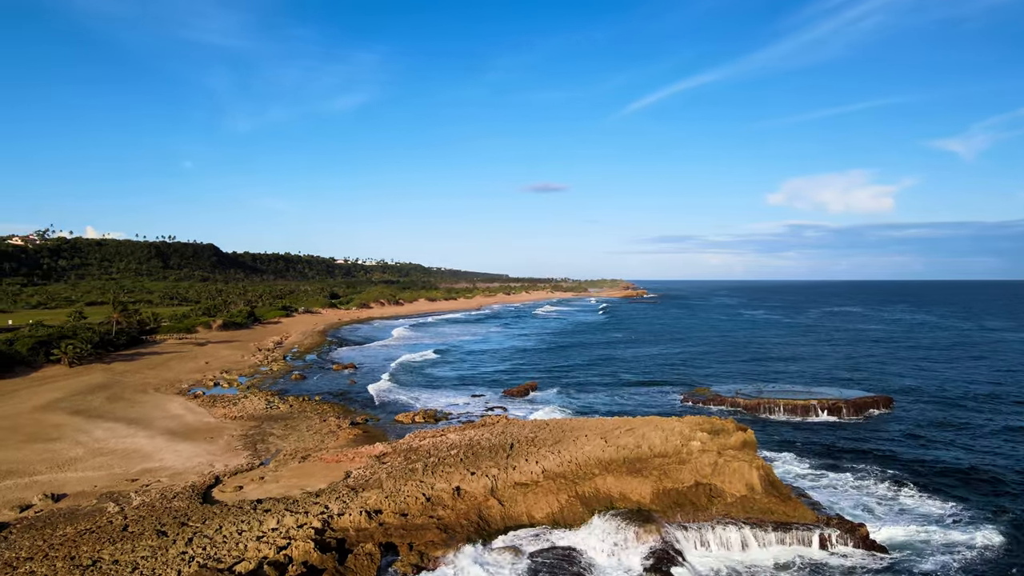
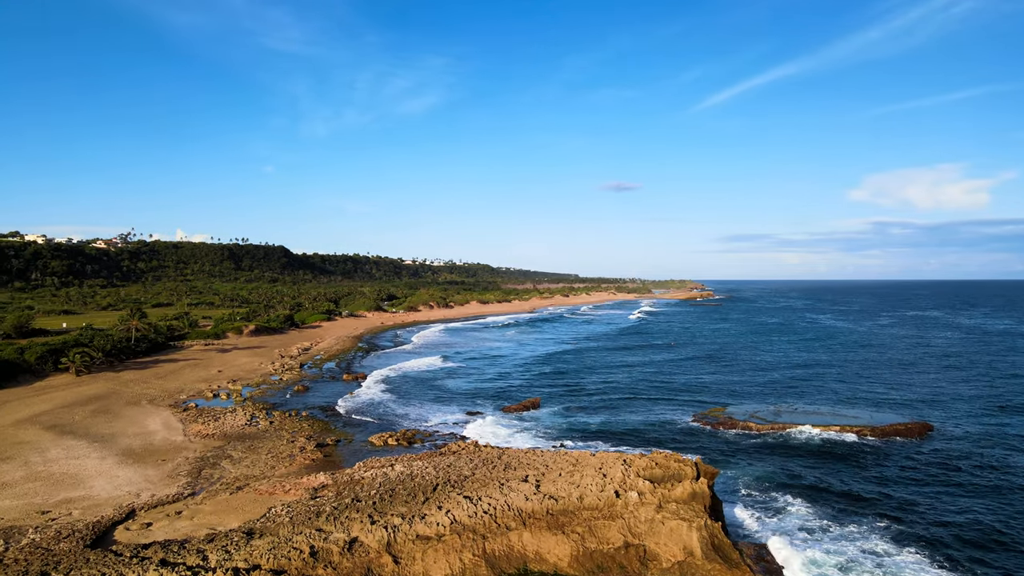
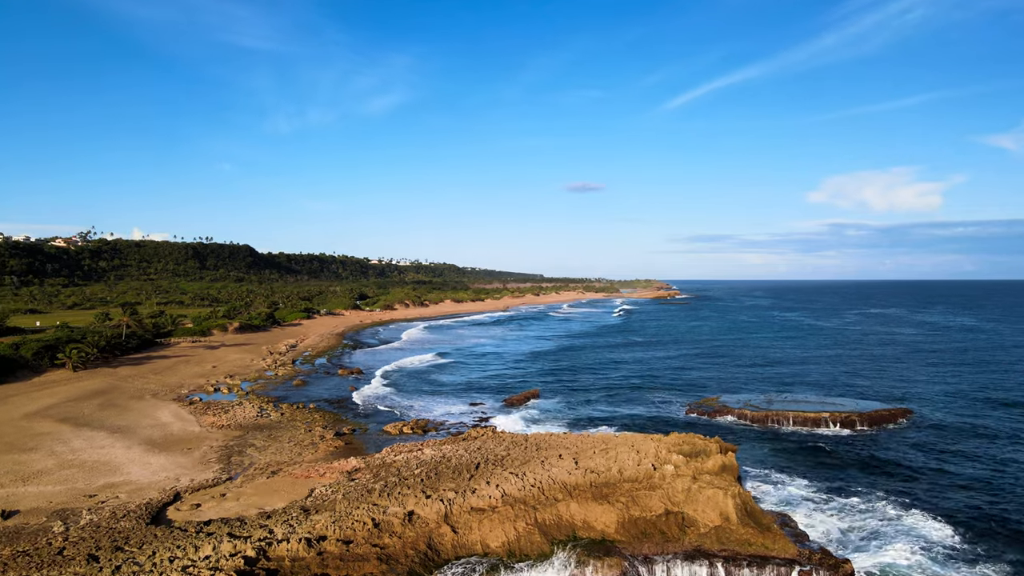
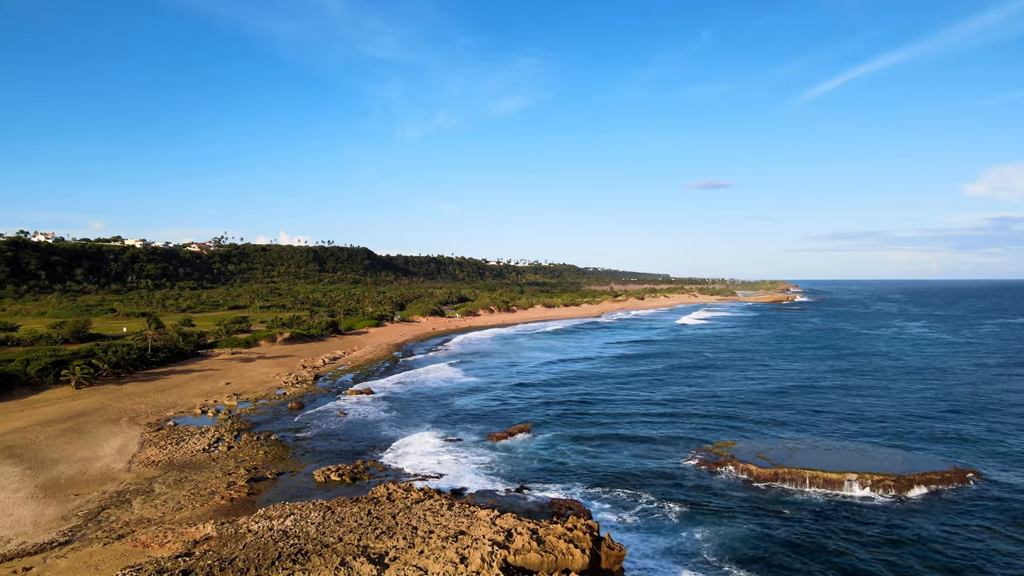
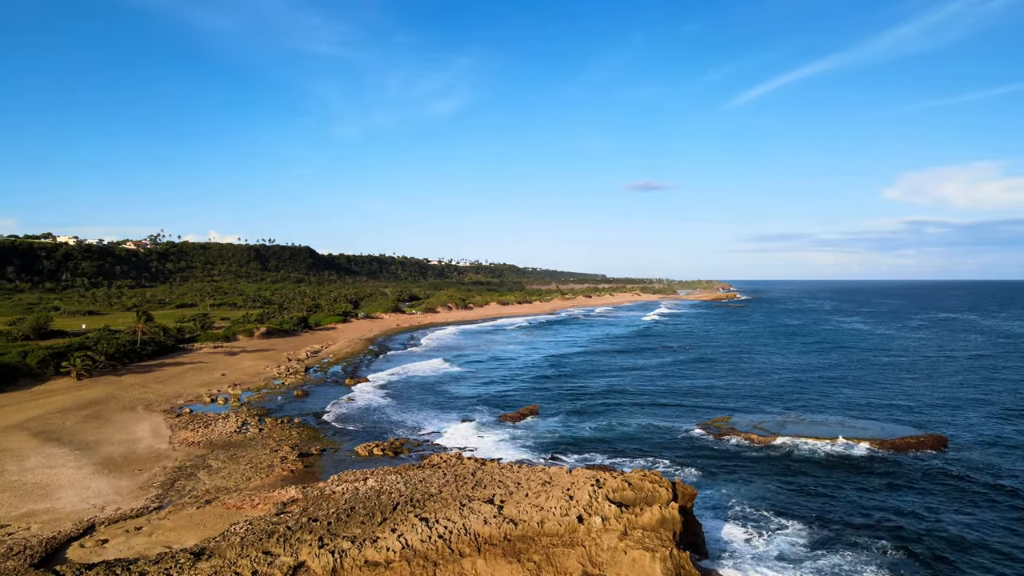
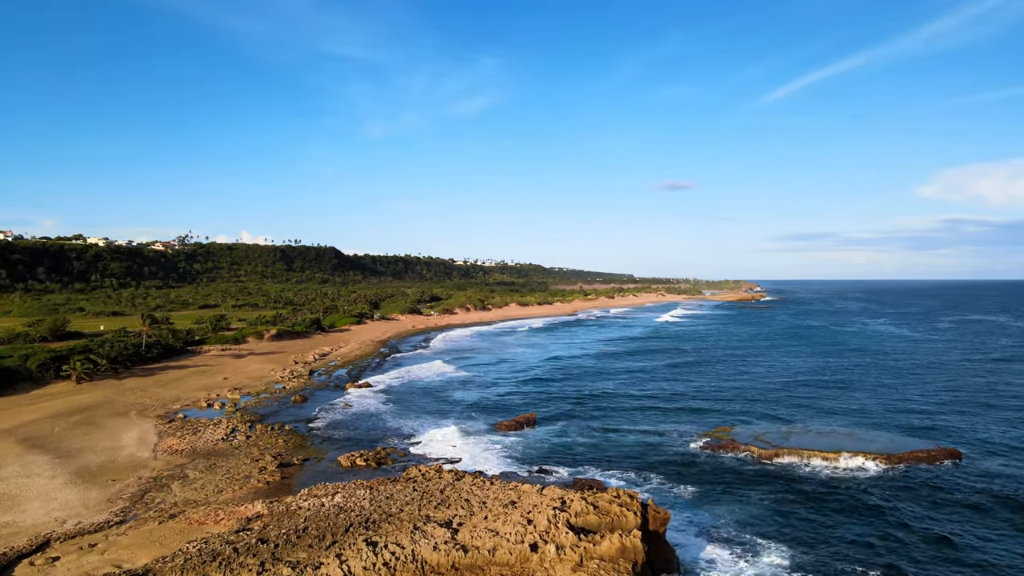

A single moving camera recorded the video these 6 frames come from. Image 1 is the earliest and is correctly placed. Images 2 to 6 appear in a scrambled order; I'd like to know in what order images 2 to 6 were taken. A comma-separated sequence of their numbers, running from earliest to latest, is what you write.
3, 2, 5, 6, 4
